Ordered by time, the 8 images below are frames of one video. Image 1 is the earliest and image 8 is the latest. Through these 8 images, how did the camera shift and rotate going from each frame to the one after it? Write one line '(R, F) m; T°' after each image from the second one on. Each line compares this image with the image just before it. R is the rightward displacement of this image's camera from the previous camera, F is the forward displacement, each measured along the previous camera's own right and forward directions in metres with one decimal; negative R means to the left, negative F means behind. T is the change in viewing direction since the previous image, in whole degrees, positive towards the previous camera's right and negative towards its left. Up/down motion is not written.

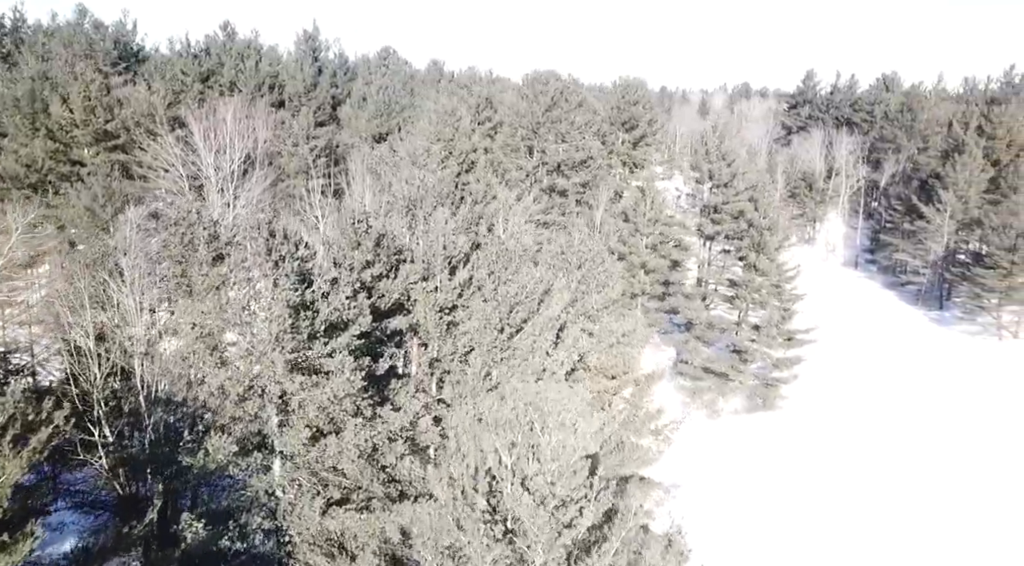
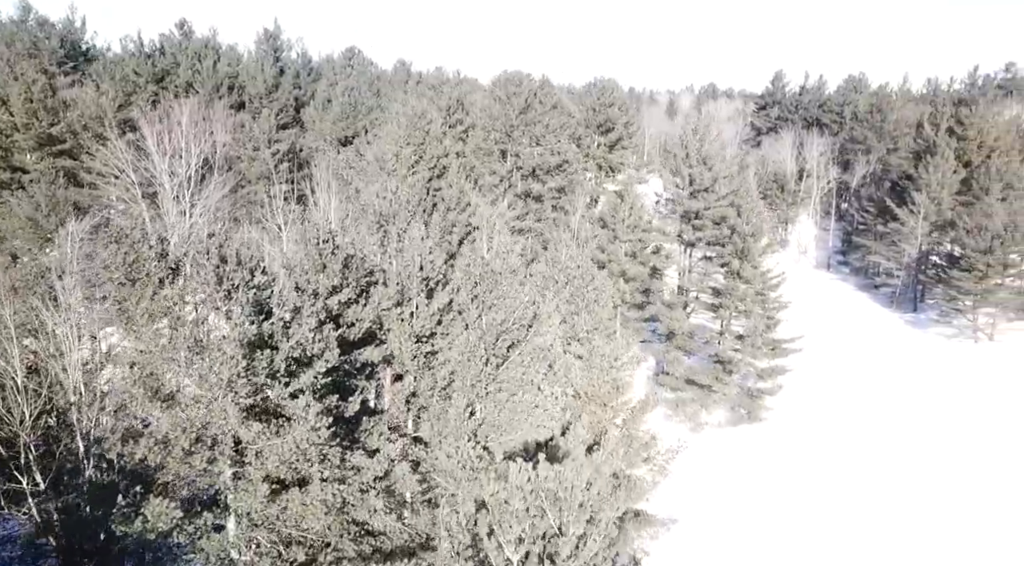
(-0.3, +1.5) m; +2°
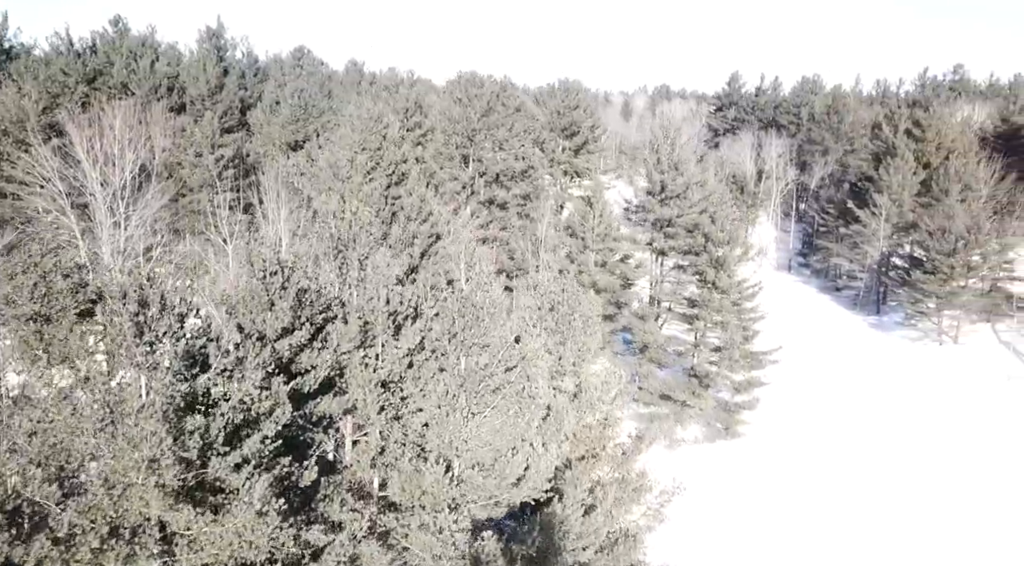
(-0.4, +1.8) m; +3°
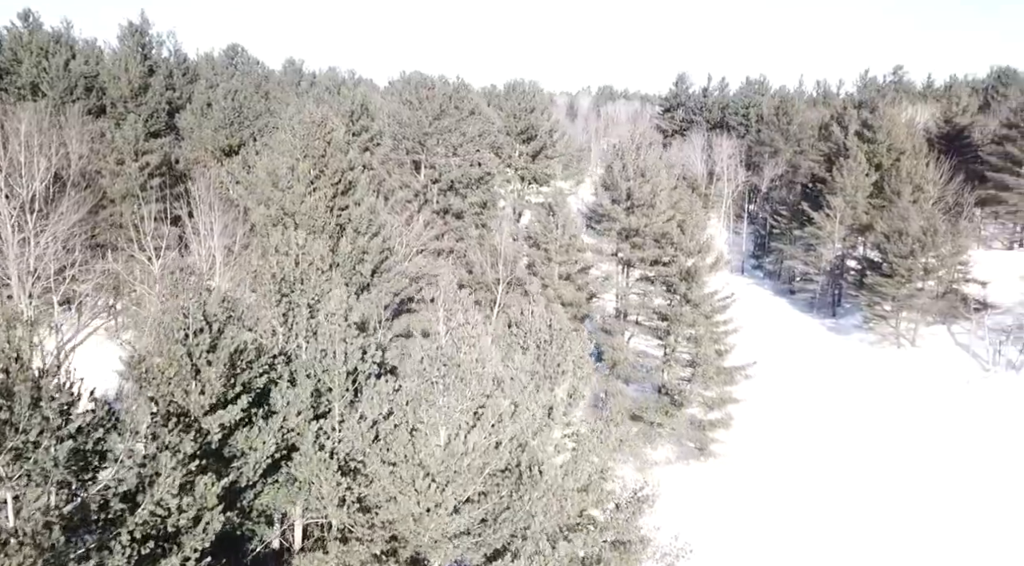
(-0.5, +2.2) m; +4°
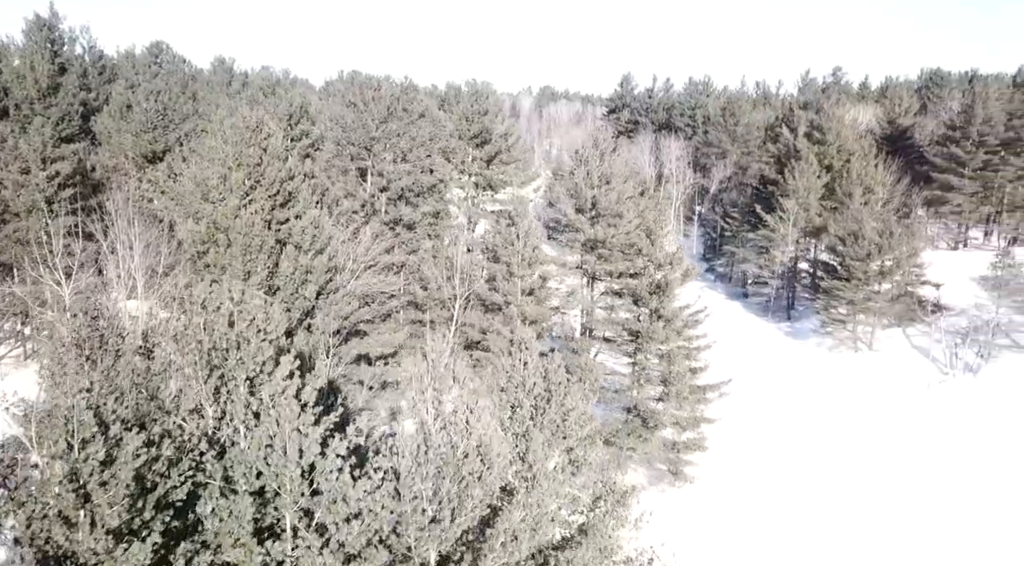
(-0.6, +2.3) m; +4°
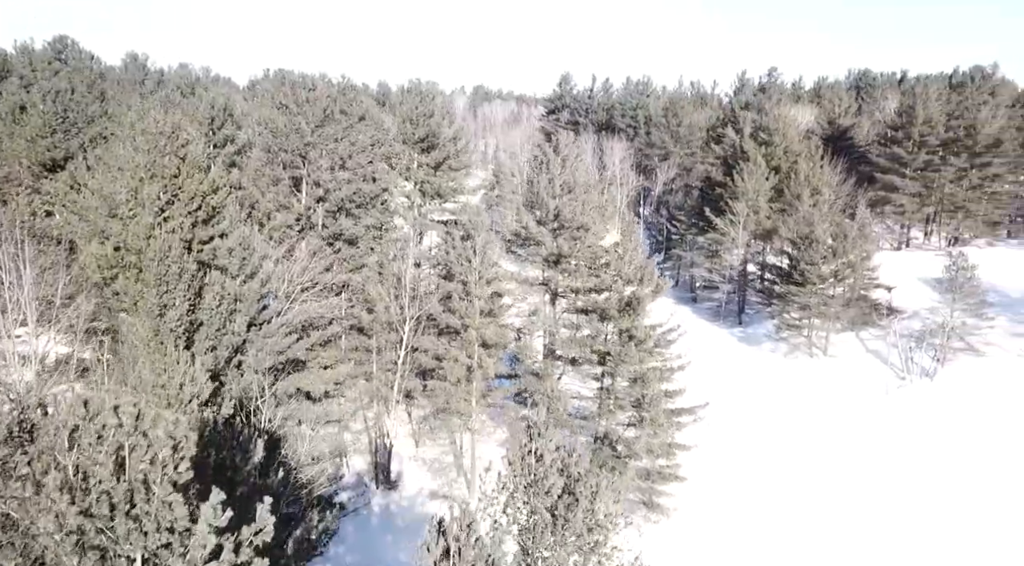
(-0.7, +2.6) m; +5°
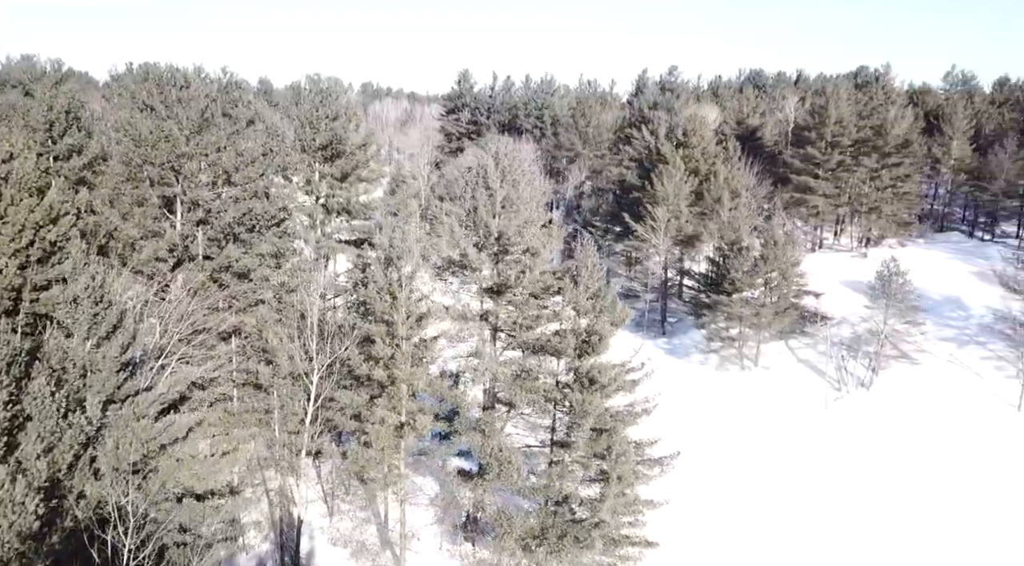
(-1.0, +4.4) m; +8°
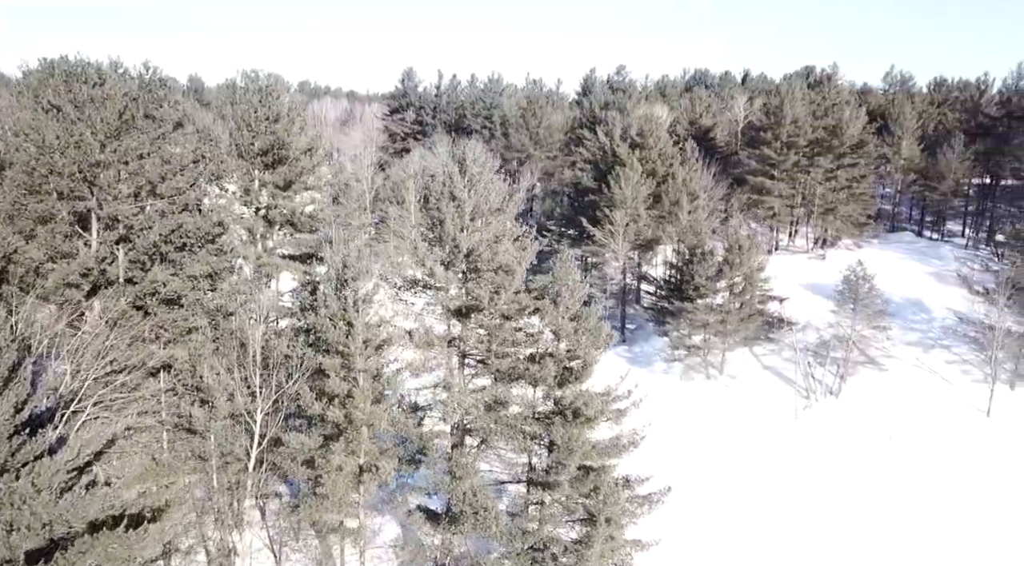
(-0.6, +2.4) m; +4°
